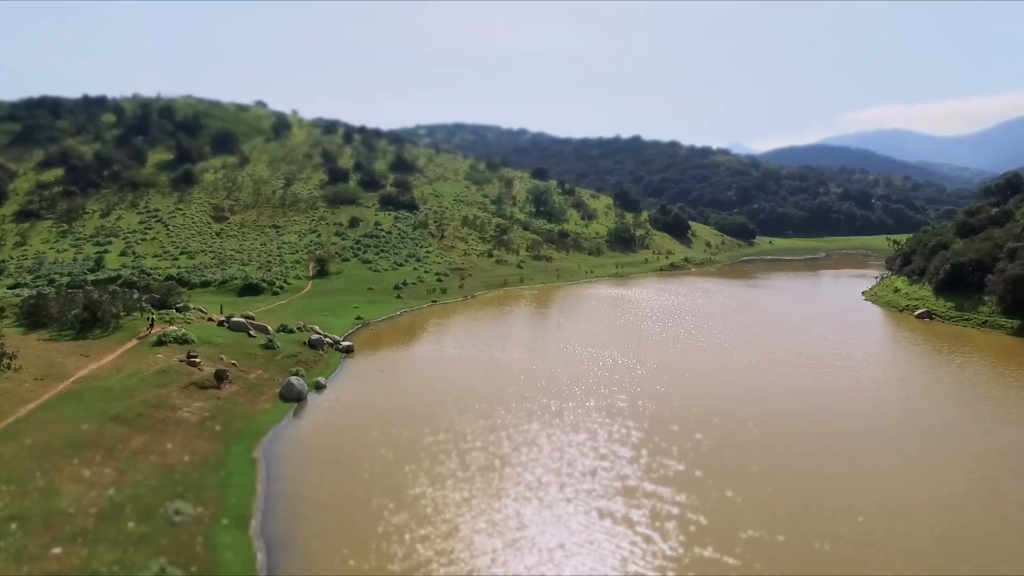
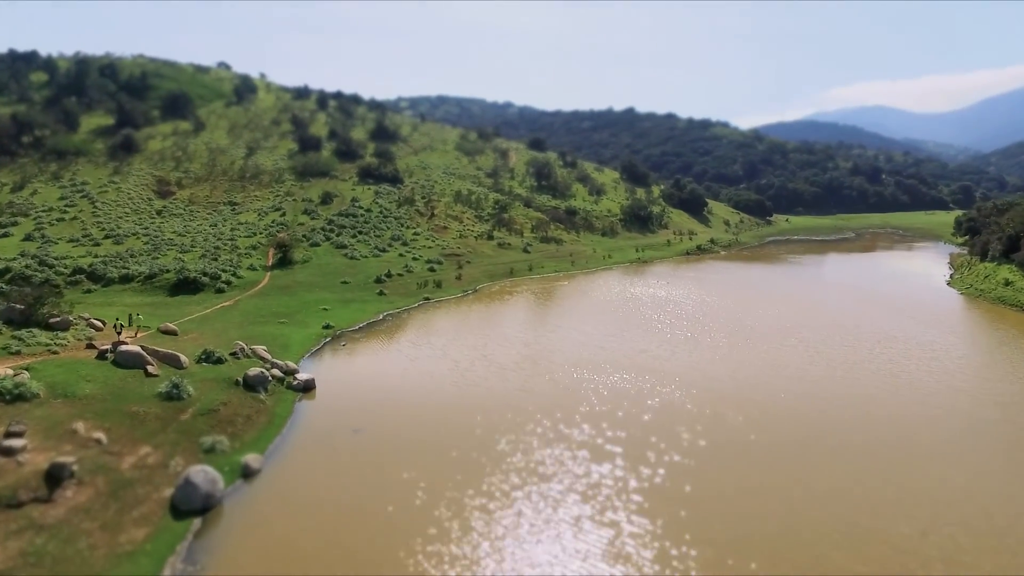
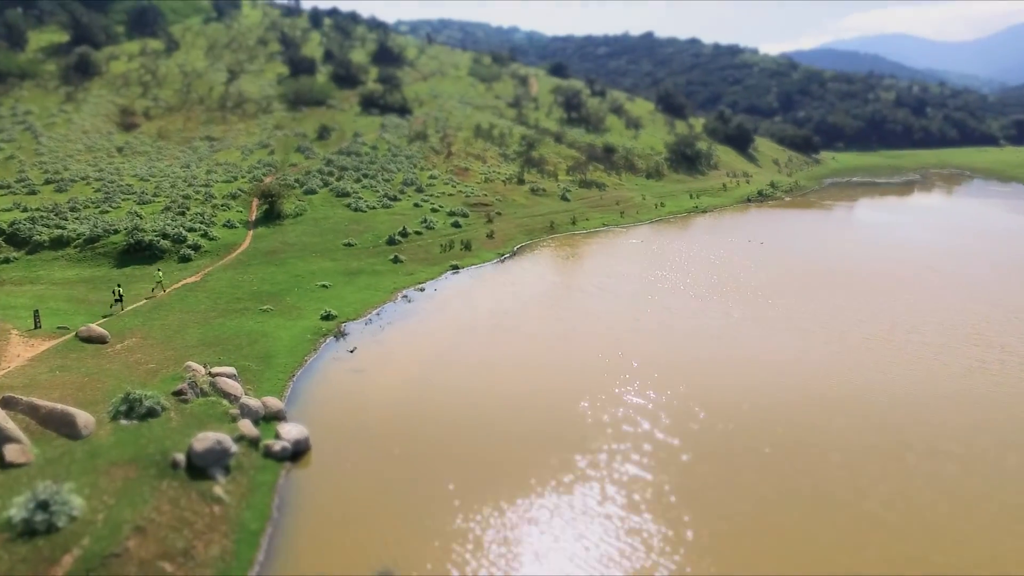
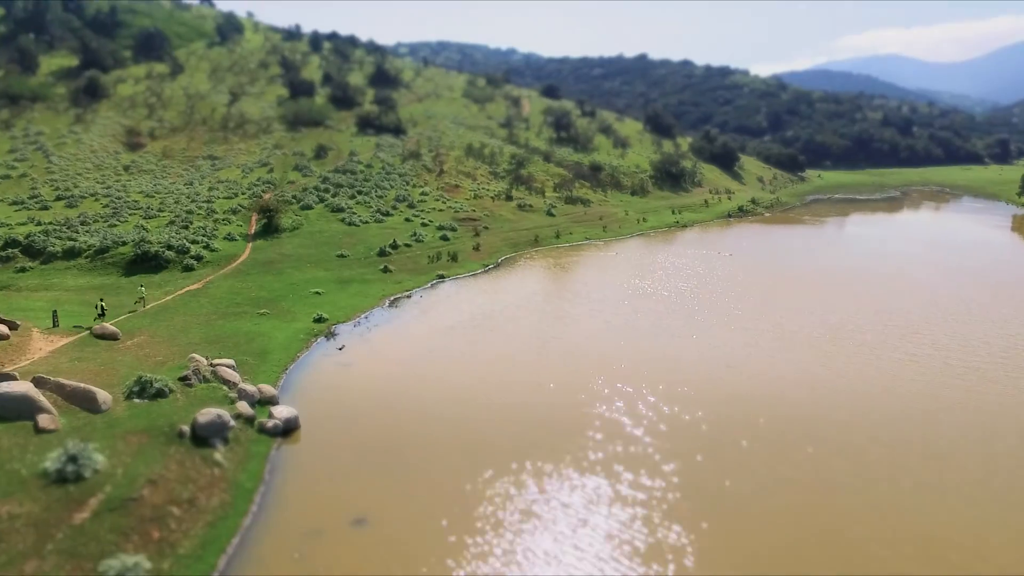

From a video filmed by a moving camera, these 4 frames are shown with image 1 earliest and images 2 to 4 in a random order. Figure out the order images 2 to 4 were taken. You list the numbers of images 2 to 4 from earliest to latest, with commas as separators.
2, 4, 3
